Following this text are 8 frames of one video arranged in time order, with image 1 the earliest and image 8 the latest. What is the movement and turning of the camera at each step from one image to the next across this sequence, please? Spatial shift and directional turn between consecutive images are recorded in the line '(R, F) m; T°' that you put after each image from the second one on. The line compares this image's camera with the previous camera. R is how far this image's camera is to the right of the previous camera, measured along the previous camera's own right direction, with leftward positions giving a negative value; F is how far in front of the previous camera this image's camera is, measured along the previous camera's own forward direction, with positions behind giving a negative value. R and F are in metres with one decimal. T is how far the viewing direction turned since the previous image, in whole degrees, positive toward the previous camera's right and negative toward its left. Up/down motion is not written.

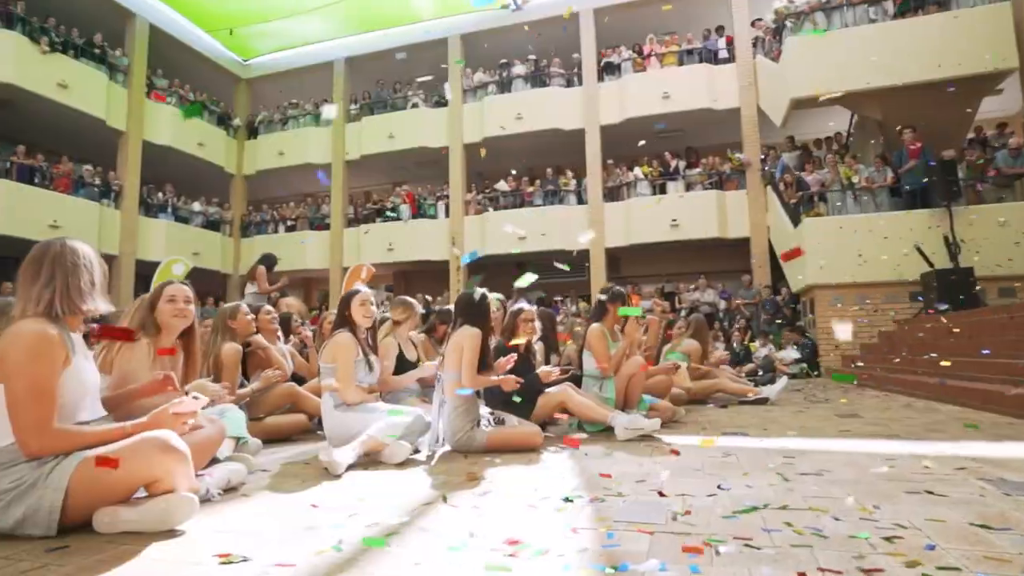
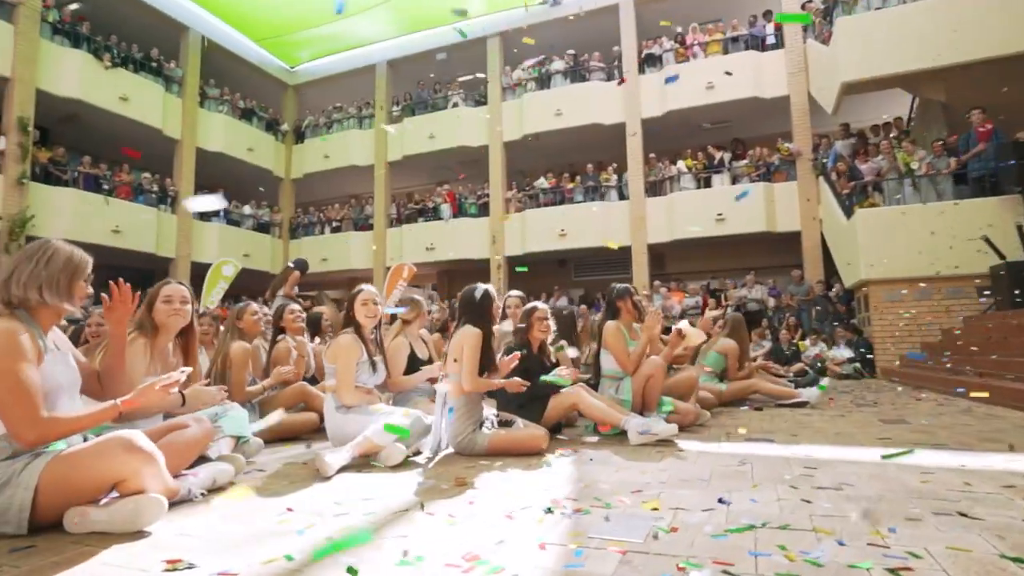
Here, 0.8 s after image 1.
(+0.3, +0.1) m; -5°
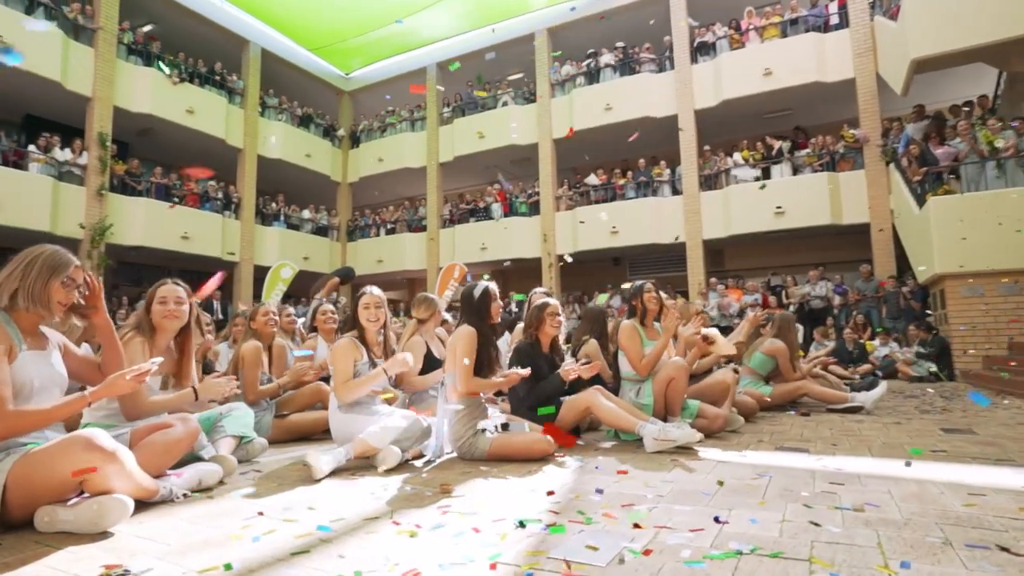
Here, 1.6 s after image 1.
(+0.3, +0.2) m; -6°
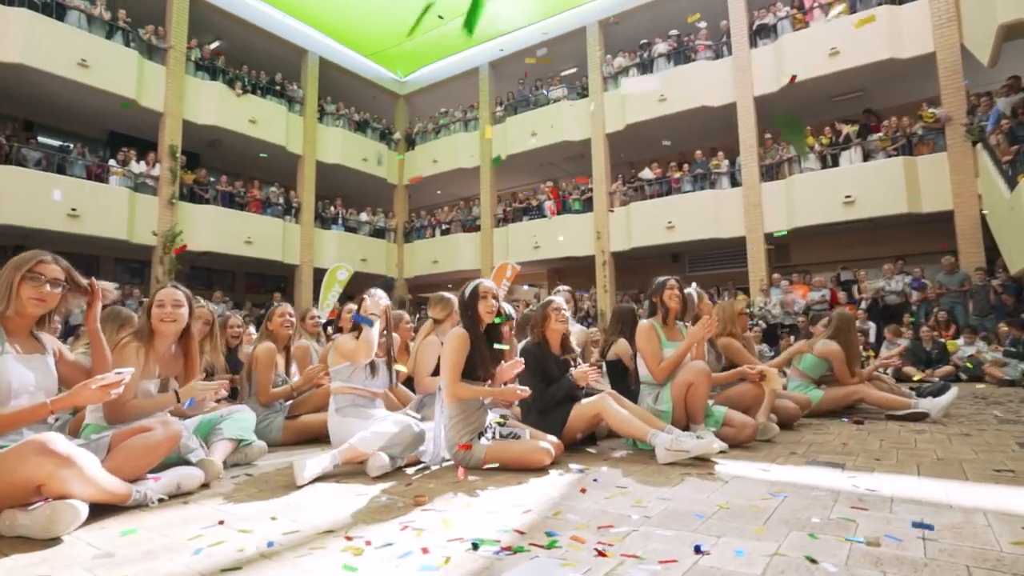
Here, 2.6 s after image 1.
(+0.3, +0.2) m; -6°
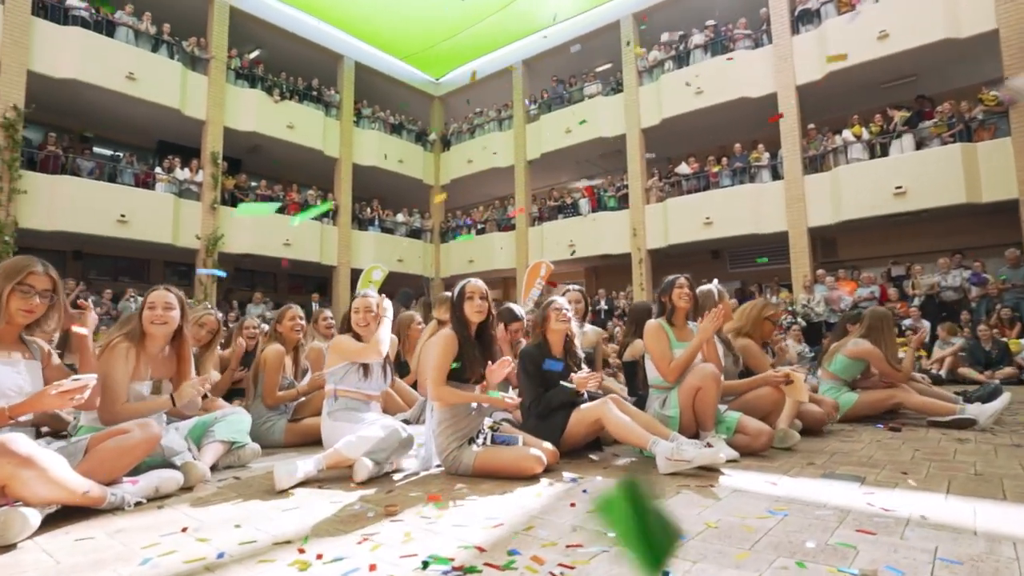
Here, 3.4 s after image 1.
(+0.3, +0.1) m; -4°
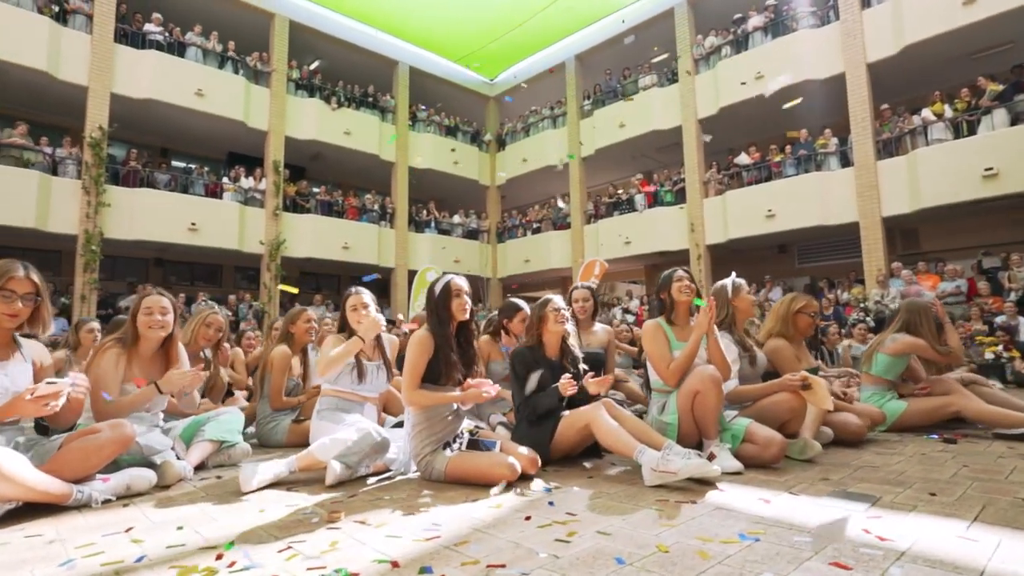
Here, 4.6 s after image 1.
(+0.4, +0.2) m; -7°
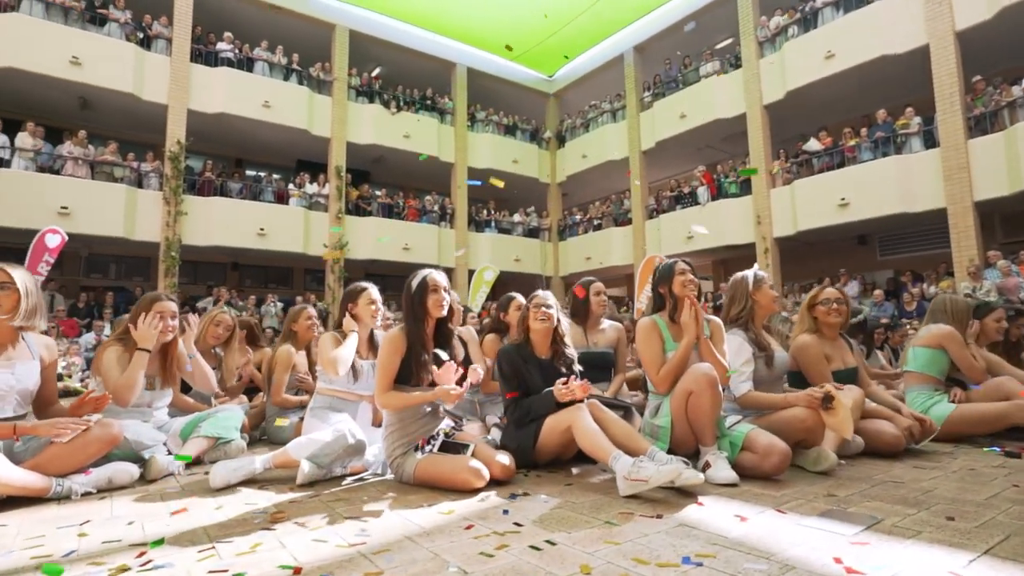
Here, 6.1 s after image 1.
(+0.5, +0.2) m; -7°
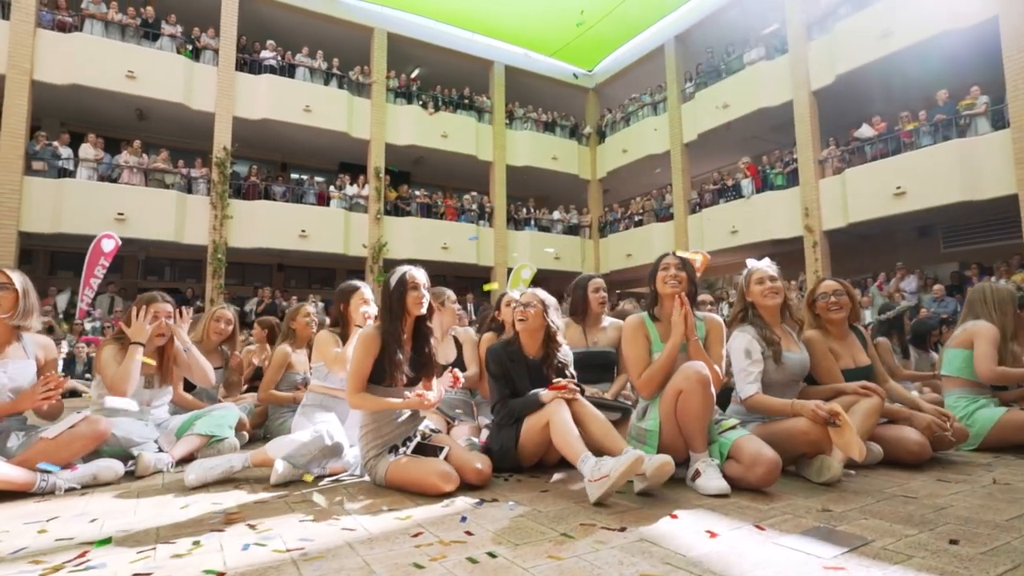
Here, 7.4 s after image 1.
(+0.3, +0.1) m; -5°
